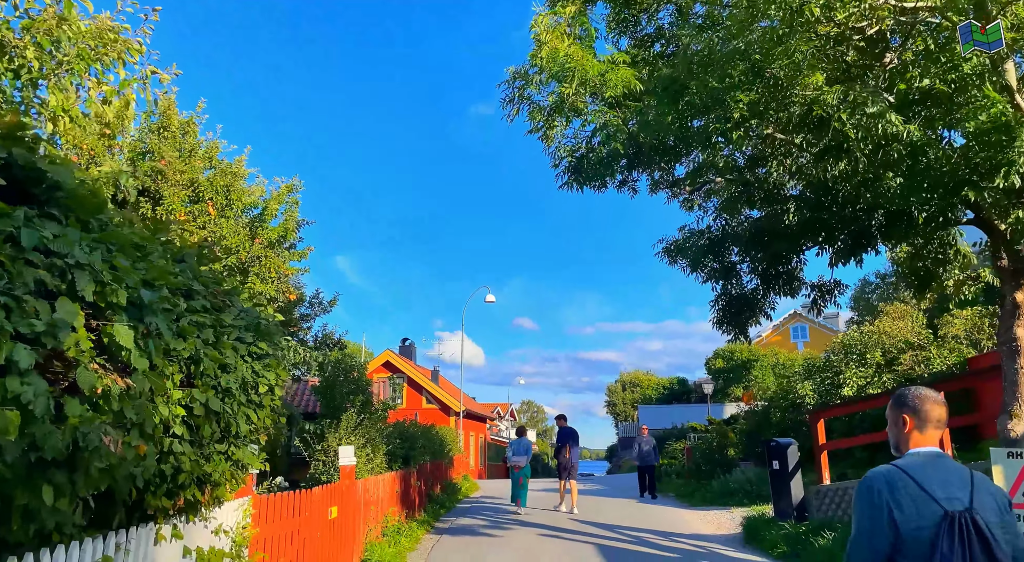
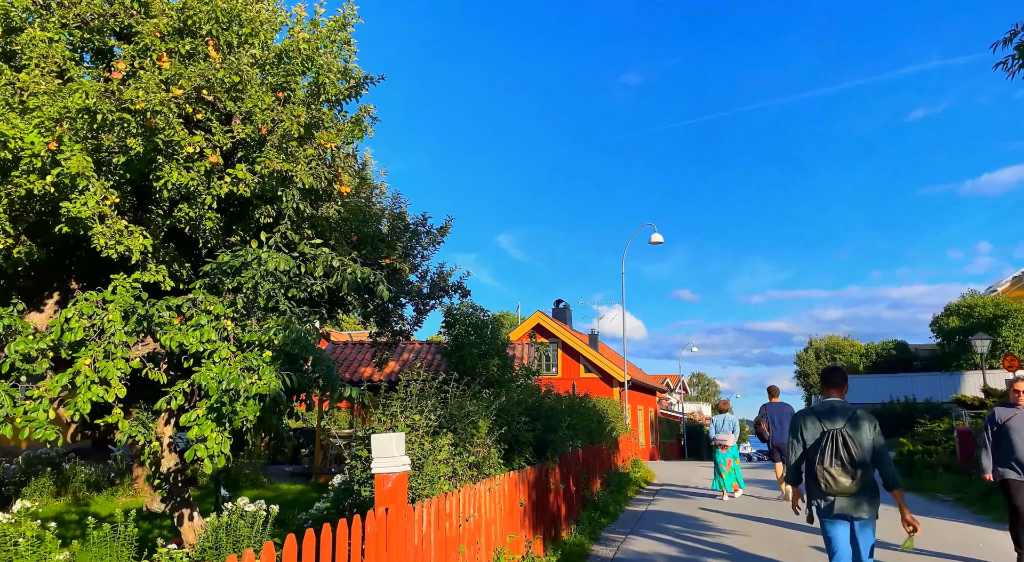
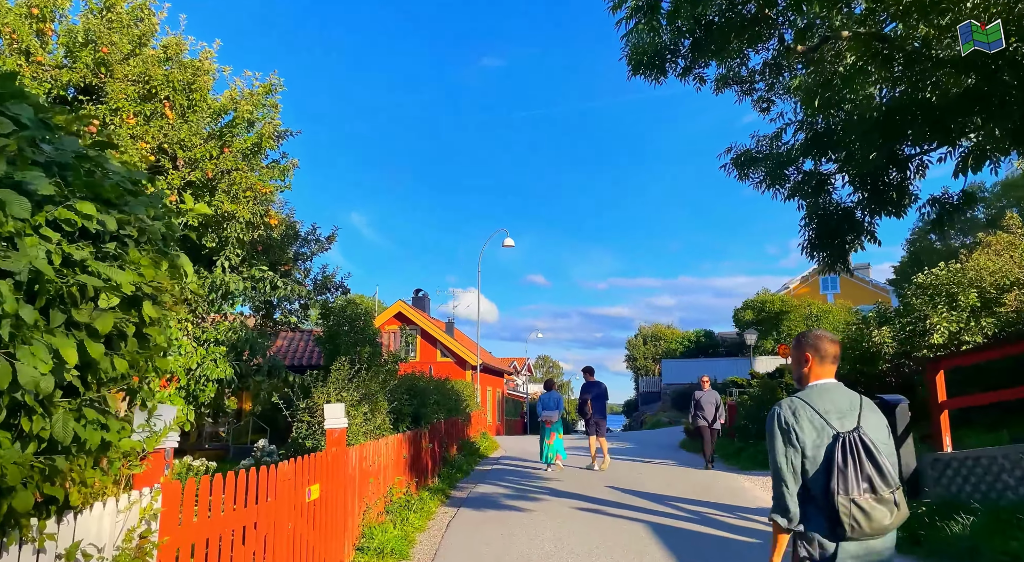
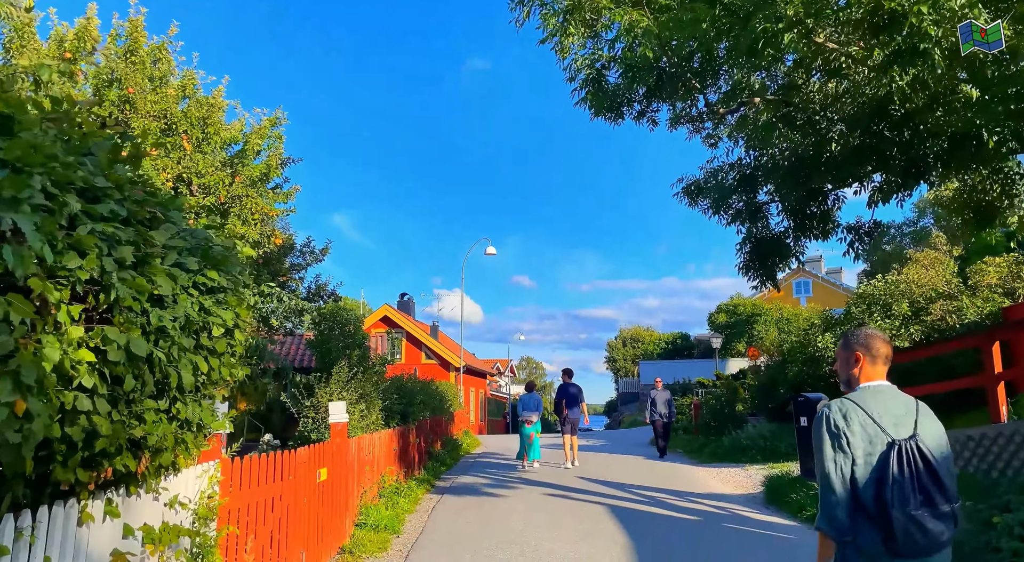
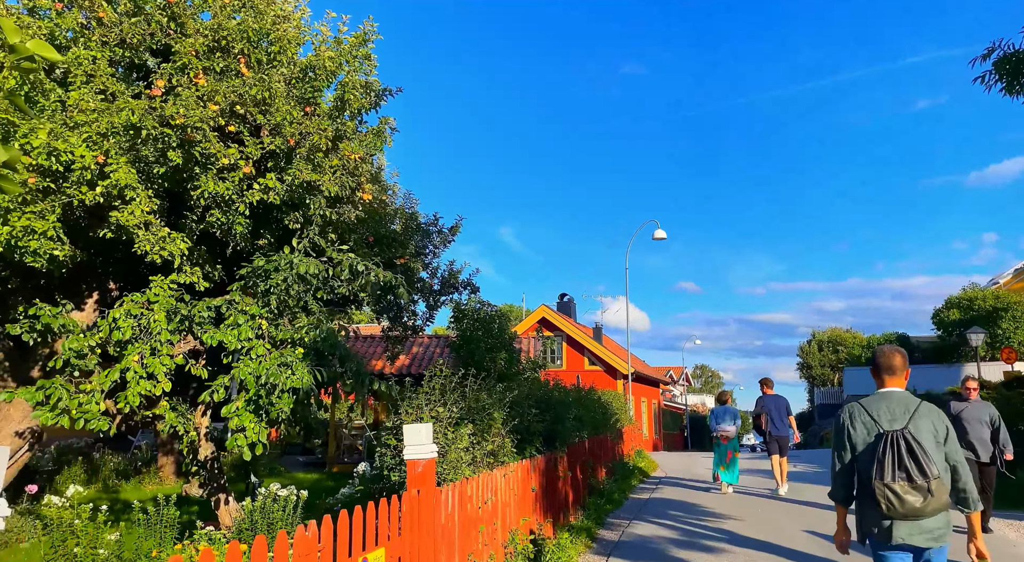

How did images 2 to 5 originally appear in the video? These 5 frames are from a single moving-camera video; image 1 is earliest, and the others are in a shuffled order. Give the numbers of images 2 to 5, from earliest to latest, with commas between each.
4, 3, 5, 2
